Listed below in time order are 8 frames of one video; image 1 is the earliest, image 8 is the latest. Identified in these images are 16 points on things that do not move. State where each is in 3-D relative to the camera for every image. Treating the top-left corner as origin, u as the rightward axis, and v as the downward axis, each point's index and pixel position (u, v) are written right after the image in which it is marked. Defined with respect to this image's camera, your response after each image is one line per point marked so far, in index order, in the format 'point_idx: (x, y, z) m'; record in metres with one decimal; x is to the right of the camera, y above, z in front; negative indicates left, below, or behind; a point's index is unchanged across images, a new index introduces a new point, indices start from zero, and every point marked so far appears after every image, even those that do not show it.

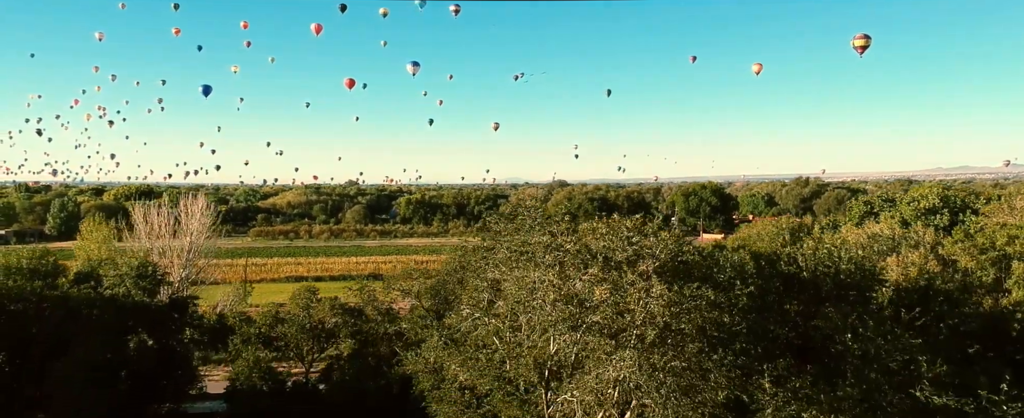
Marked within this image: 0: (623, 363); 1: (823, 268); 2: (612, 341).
0: (+1.7, -2.2, +11.9) m
1: (+5.9, -1.2, +14.8) m
2: (+1.5, -1.9, +12.0) m
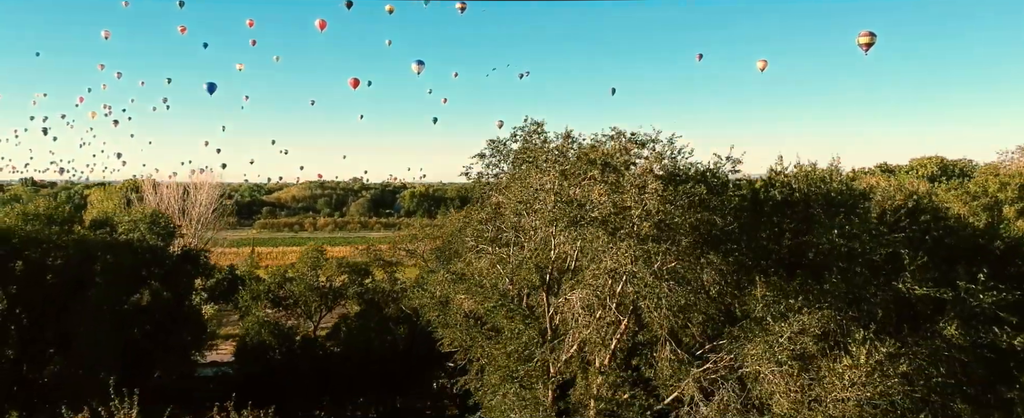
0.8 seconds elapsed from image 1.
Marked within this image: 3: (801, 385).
0: (+1.7, -0.6, +12.5) m
1: (+6.0, +0.4, +15.4) m
2: (+1.6, -0.3, +12.7) m
3: (+4.3, -2.6, +11.5) m
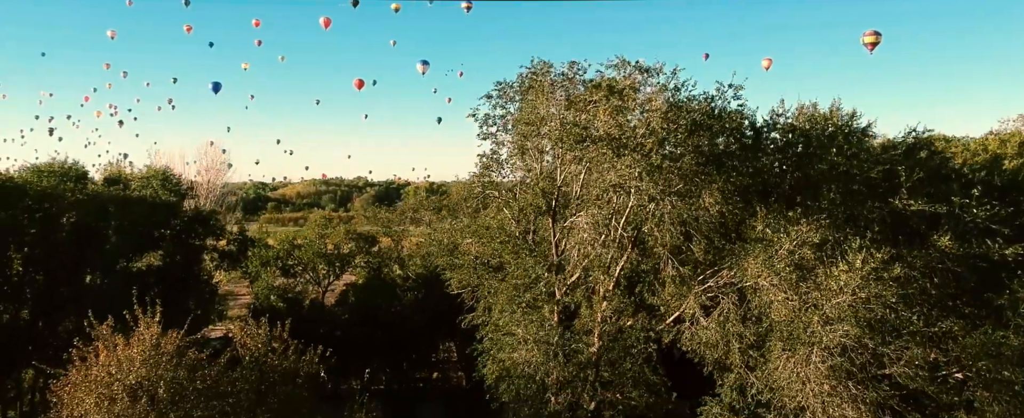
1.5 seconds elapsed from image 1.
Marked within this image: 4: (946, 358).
0: (+1.9, +0.7, +12.9) m
1: (+6.1, +1.8, +15.8) m
2: (+1.7, +1.0, +13.1) m
3: (+4.4, -1.3, +11.9) m
4: (+6.5, -2.3, +11.7) m
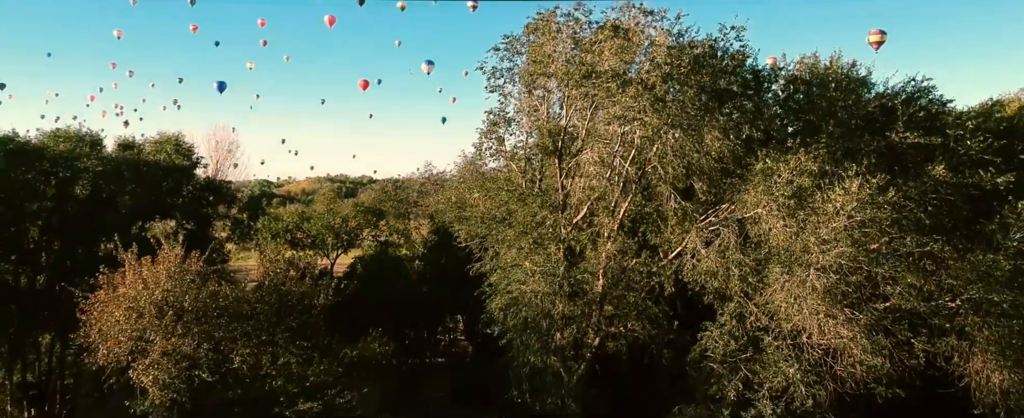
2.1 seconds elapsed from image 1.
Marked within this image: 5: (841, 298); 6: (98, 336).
0: (+2.0, +1.8, +13.4) m
1: (+6.3, +2.9, +16.2) m
2: (+1.9, +2.1, +13.5) m
3: (+4.5, -0.1, +12.4) m
4: (+6.7, -1.2, +12.2) m
5: (+5.0, -1.4, +11.9) m
6: (-6.1, -1.8, +11.4) m
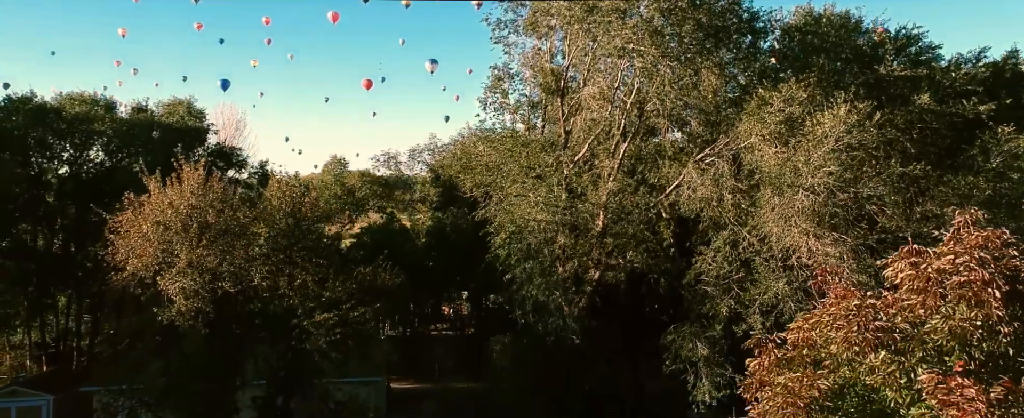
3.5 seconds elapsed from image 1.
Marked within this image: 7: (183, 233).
0: (+2.1, +3.1, +14.0) m
1: (+6.4, +4.2, +16.8) m
2: (+1.9, +3.3, +14.1) m
3: (+4.6, +1.1, +13.0) m
4: (+6.7, 0.0, +12.8) m
5: (+5.1, -0.1, +12.6) m
6: (-6.0, -0.6, +12.2) m
7: (-5.1, -0.4, +12.0) m
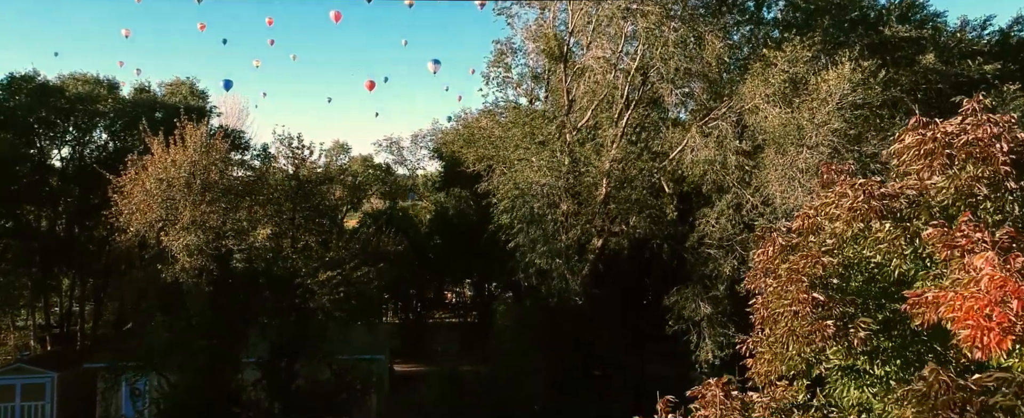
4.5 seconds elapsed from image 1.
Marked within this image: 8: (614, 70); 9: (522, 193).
0: (+2.1, +3.7, +14.0) m
1: (+6.4, +4.9, +16.7) m
2: (+2.0, +4.0, +14.1) m
3: (+4.6, +1.7, +13.0) m
4: (+6.8, +0.7, +12.8) m
5: (+5.1, +0.5, +12.5) m
6: (-5.9, 0.0, +12.2) m
7: (-5.0, +0.3, +12.0) m
8: (+2.0, +2.7, +15.2) m
9: (+0.2, +0.3, +15.1) m
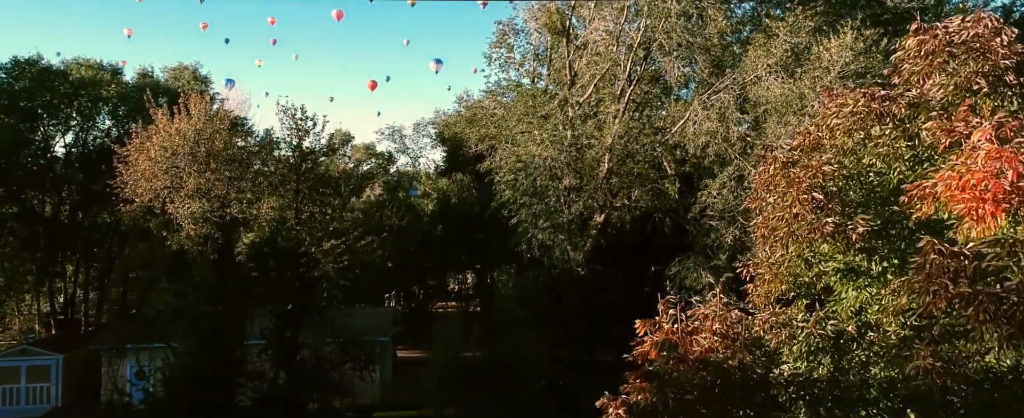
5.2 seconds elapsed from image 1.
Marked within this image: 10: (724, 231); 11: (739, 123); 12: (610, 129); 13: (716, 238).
0: (+2.2, +4.2, +14.0) m
1: (+6.5, +5.4, +16.7) m
2: (+2.0, +4.5, +14.1) m
3: (+4.7, +2.2, +13.0) m
4: (+6.8, +1.2, +12.8) m
5: (+5.2, +1.0, +12.6) m
6: (-5.9, +0.5, +12.2) m
7: (-5.0, +0.7, +12.1) m
8: (+2.0, +3.2, +15.2) m
9: (+0.3, +0.8, +15.2) m
10: (+3.7, -0.4, +13.5) m
11: (+4.0, +1.5, +13.7) m
12: (+1.9, +1.6, +15.3) m
13: (+3.6, -0.5, +13.6) m
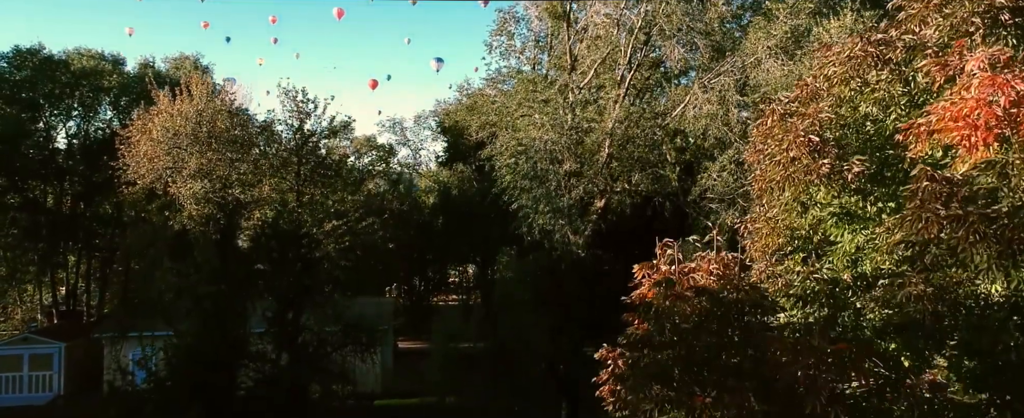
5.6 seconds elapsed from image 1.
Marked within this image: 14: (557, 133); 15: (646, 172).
0: (+2.2, +4.5, +14.0) m
1: (+6.5, +5.7, +16.7) m
2: (+2.0, +4.8, +14.2) m
3: (+4.7, +2.5, +13.1) m
4: (+6.8, +1.5, +12.8) m
5: (+5.2, +1.3, +12.6) m
6: (-5.9, +0.8, +12.3) m
7: (-5.0, +1.0, +12.2) m
8: (+2.0, +3.5, +15.3) m
9: (+0.3, +1.1, +15.2) m
10: (+3.7, -0.1, +13.5) m
11: (+4.0, +1.8, +13.7) m
12: (+1.9, +1.9, +15.3) m
13: (+3.6, -0.2, +13.6) m
14: (+0.8, +1.4, +14.9) m
15: (+2.6, +0.7, +15.1) m
